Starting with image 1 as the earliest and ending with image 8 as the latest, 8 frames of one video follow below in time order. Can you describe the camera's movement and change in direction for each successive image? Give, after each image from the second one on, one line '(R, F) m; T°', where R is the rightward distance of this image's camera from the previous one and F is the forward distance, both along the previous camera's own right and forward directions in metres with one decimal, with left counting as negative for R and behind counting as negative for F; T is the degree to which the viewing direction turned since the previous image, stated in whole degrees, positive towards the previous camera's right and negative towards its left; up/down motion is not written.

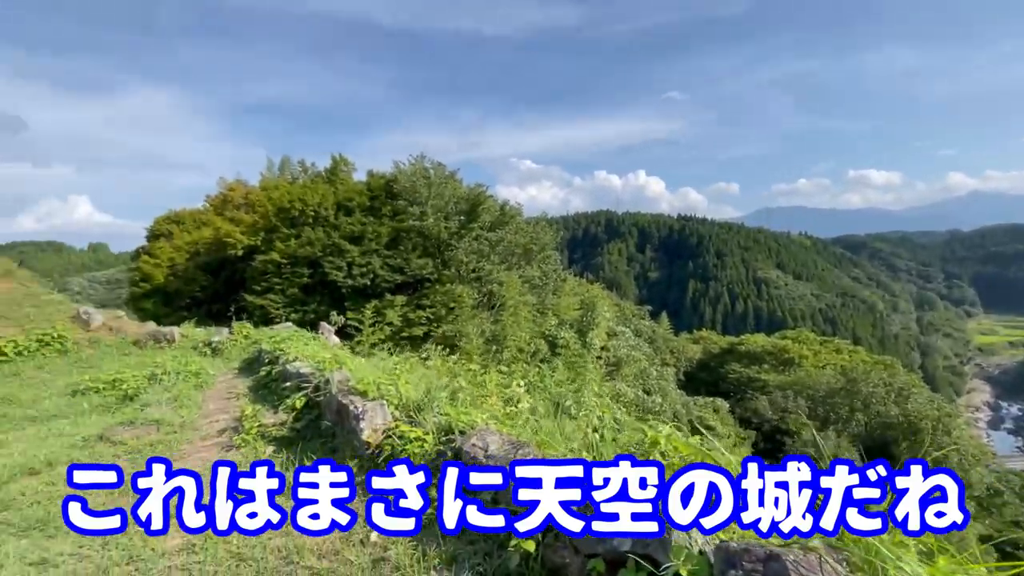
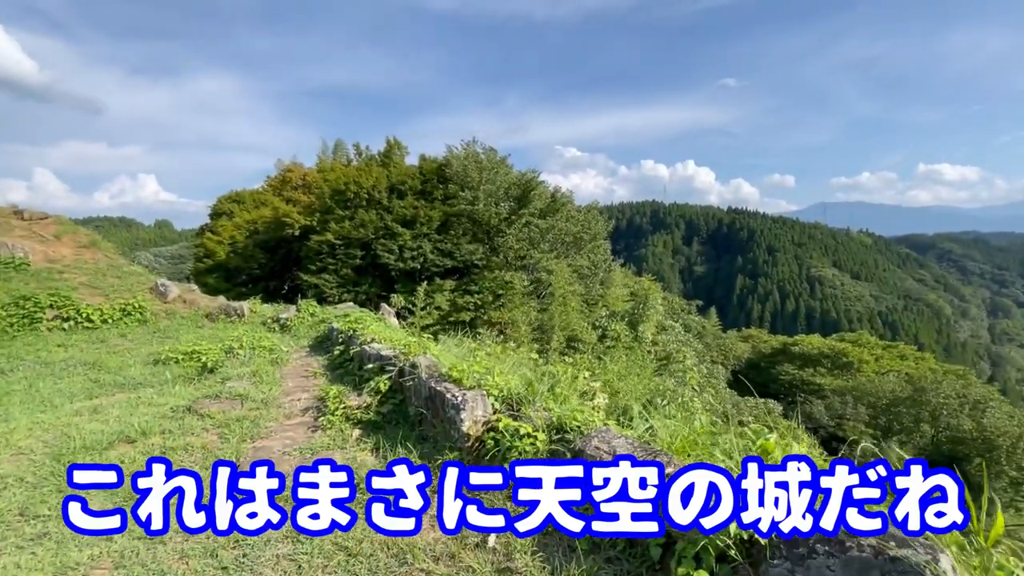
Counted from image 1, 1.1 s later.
(-0.4, +0.2) m; -5°
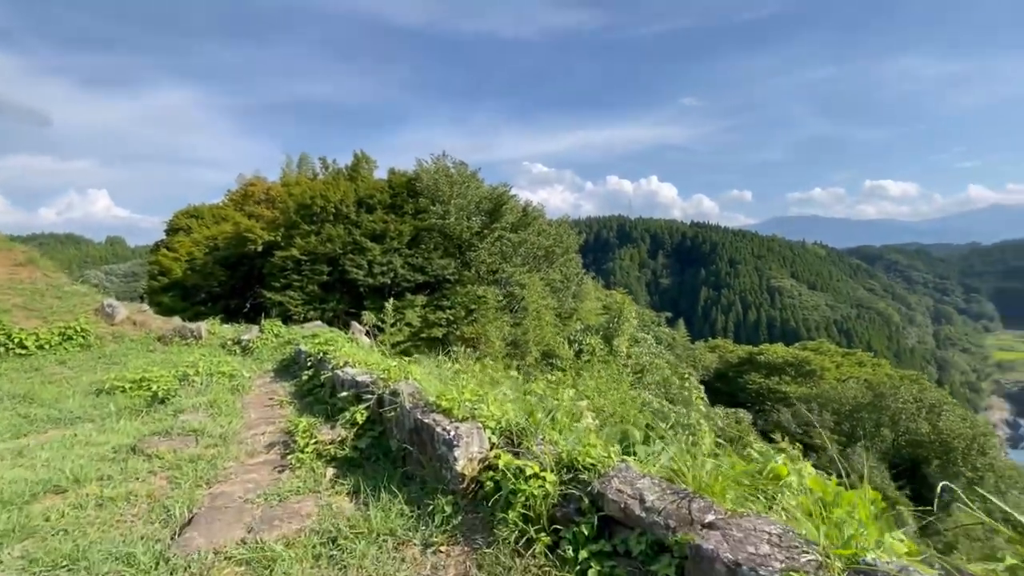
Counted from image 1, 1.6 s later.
(-0.1, +0.3) m; +4°
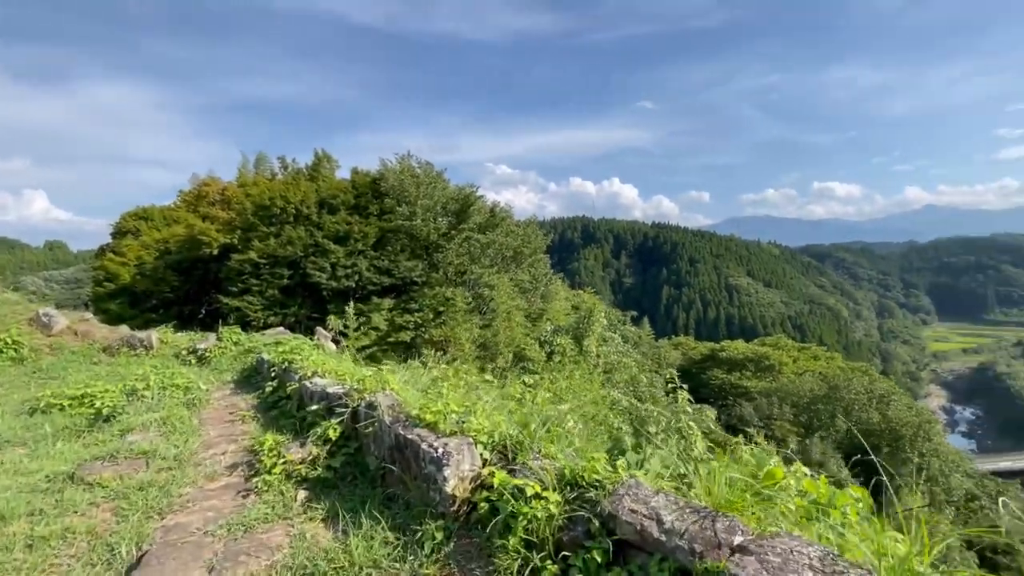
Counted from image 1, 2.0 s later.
(-0.1, +0.2) m; +4°
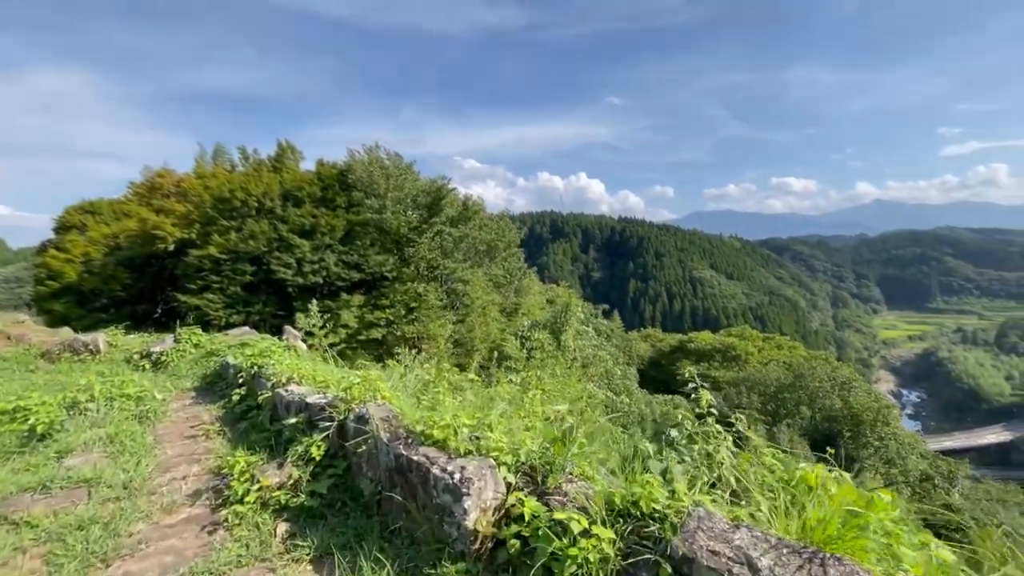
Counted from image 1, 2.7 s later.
(-0.2, +0.3) m; +4°
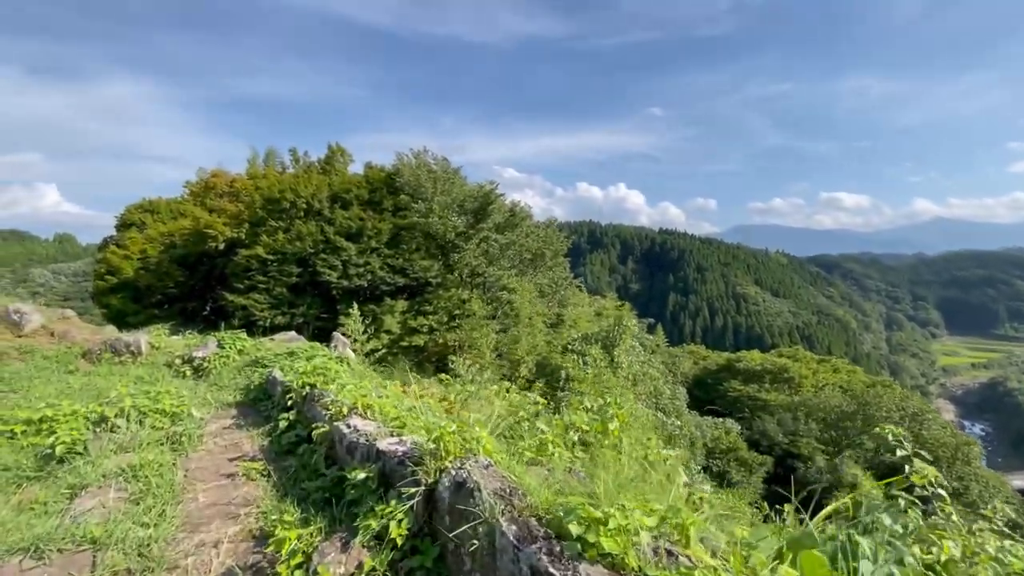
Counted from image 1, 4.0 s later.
(-0.5, +0.7) m; -4°
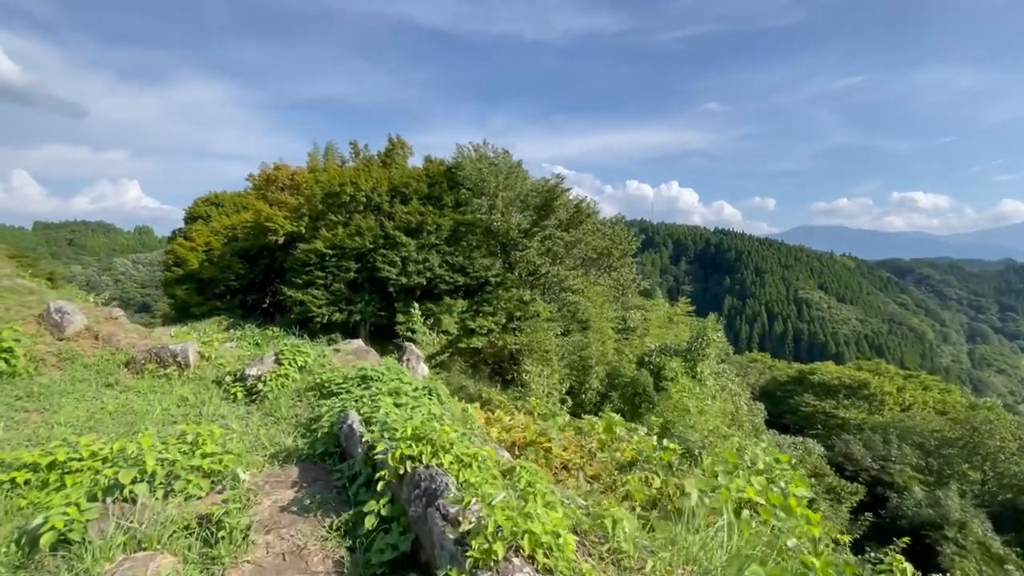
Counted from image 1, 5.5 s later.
(-0.7, +1.2) m; -5°
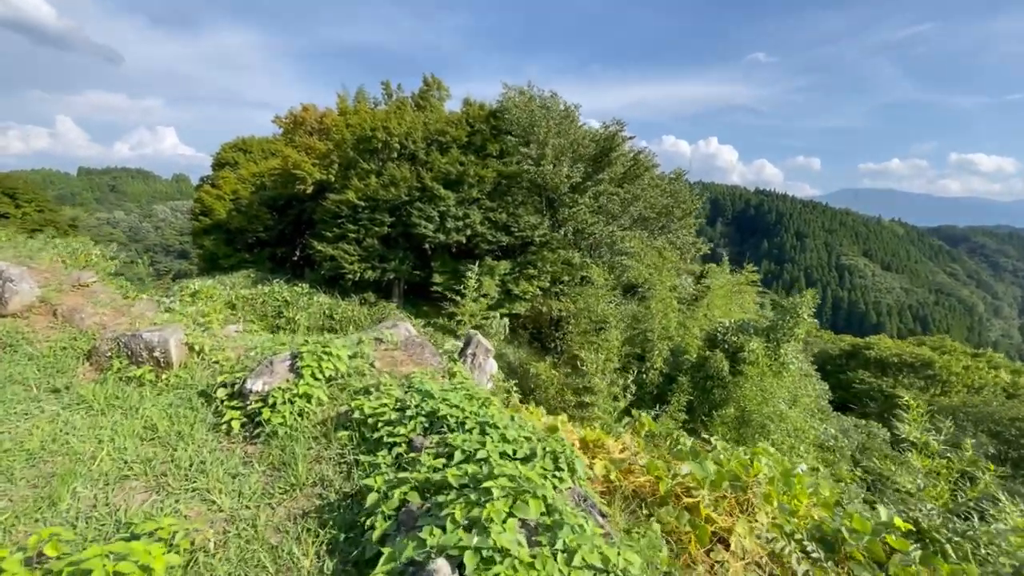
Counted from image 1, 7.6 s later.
(-0.7, +1.6) m; -3°
